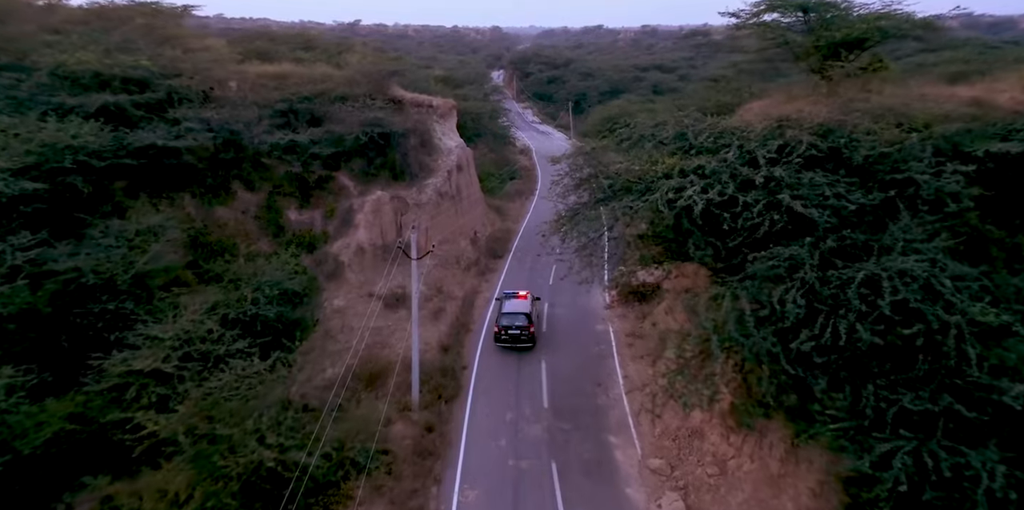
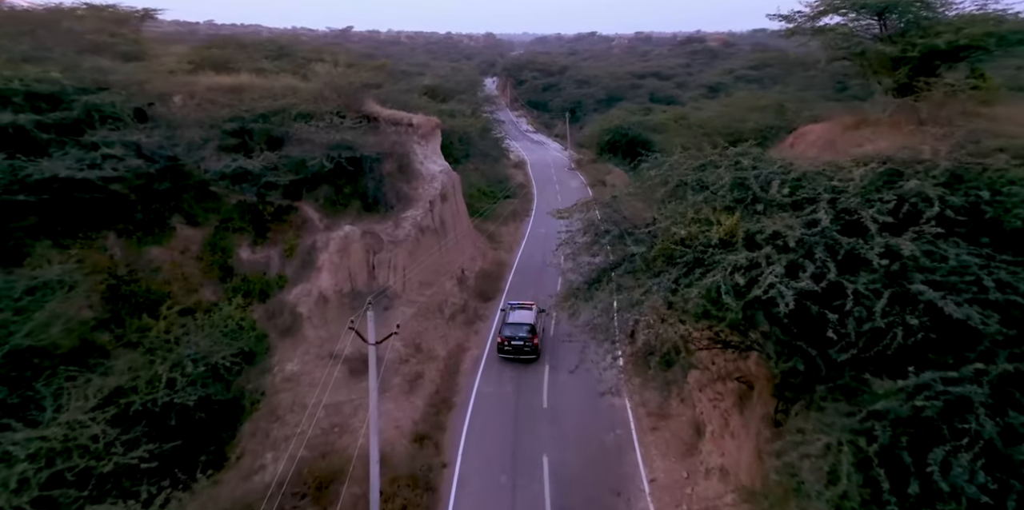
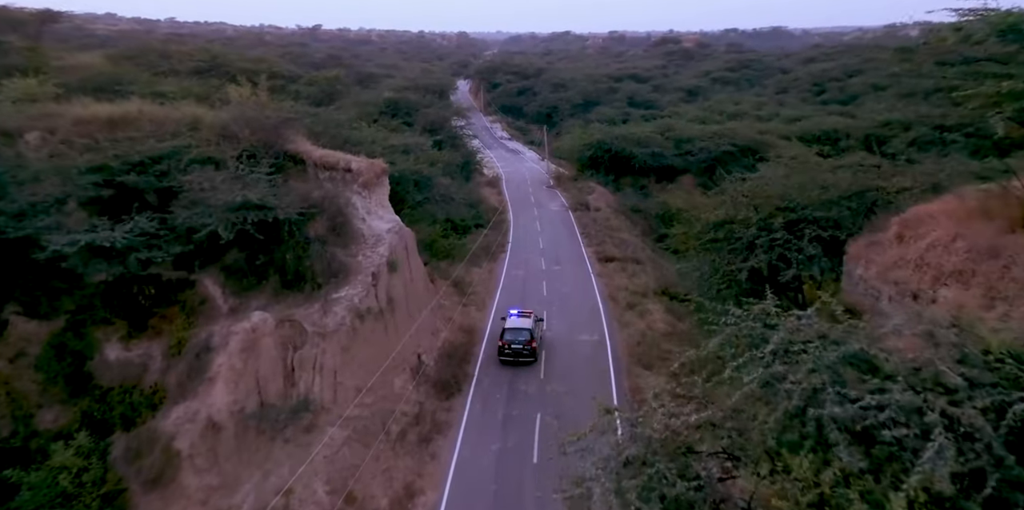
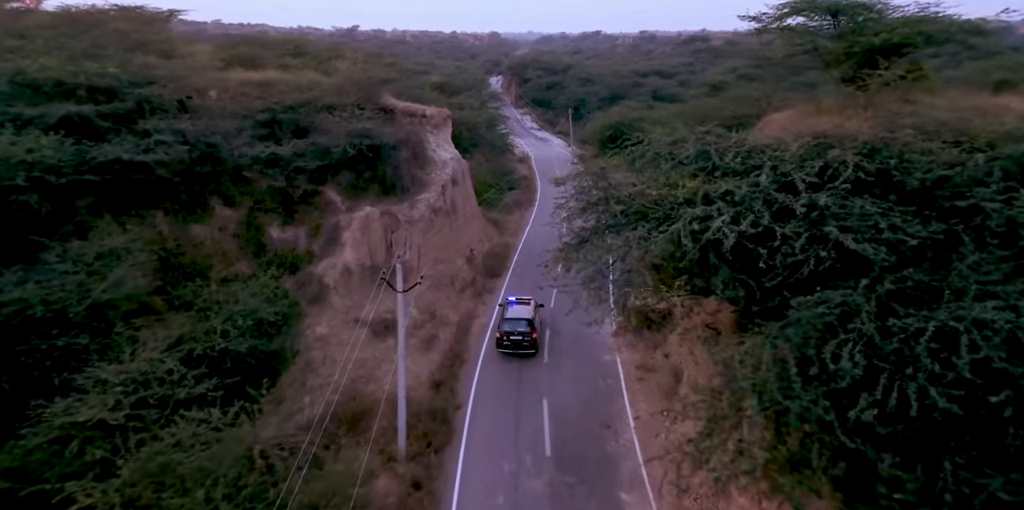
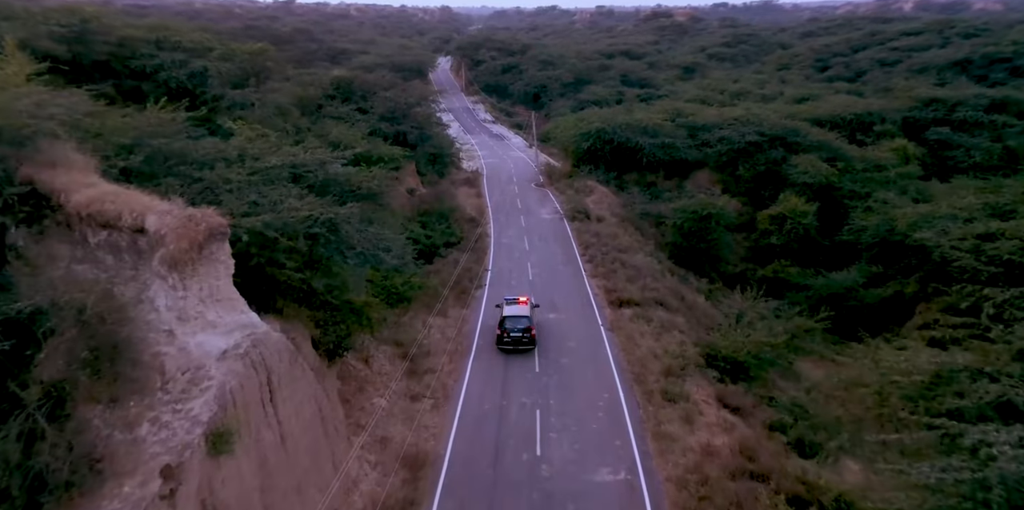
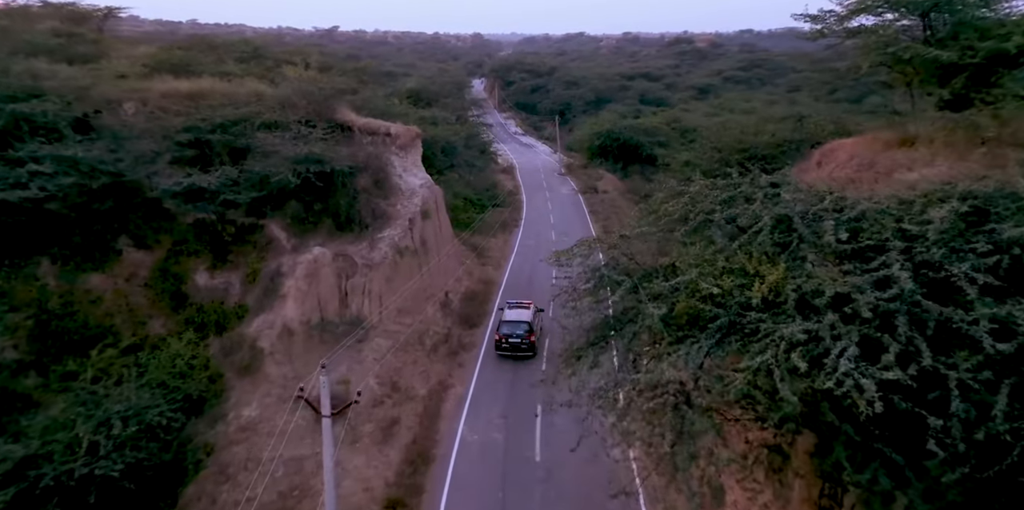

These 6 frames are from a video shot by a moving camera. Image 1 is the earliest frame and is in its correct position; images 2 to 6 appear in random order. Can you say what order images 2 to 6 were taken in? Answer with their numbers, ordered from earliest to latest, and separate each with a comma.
4, 2, 6, 3, 5
